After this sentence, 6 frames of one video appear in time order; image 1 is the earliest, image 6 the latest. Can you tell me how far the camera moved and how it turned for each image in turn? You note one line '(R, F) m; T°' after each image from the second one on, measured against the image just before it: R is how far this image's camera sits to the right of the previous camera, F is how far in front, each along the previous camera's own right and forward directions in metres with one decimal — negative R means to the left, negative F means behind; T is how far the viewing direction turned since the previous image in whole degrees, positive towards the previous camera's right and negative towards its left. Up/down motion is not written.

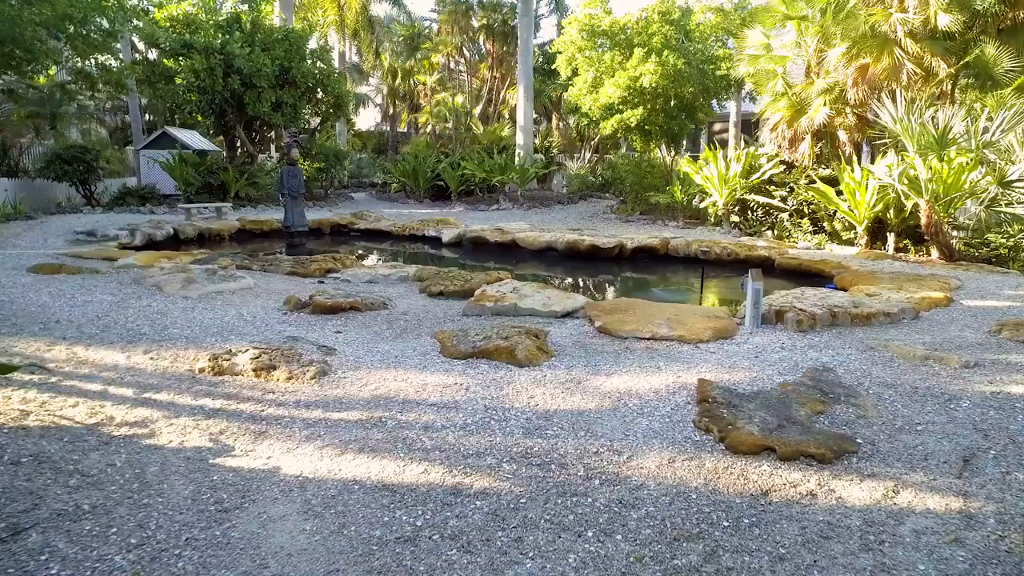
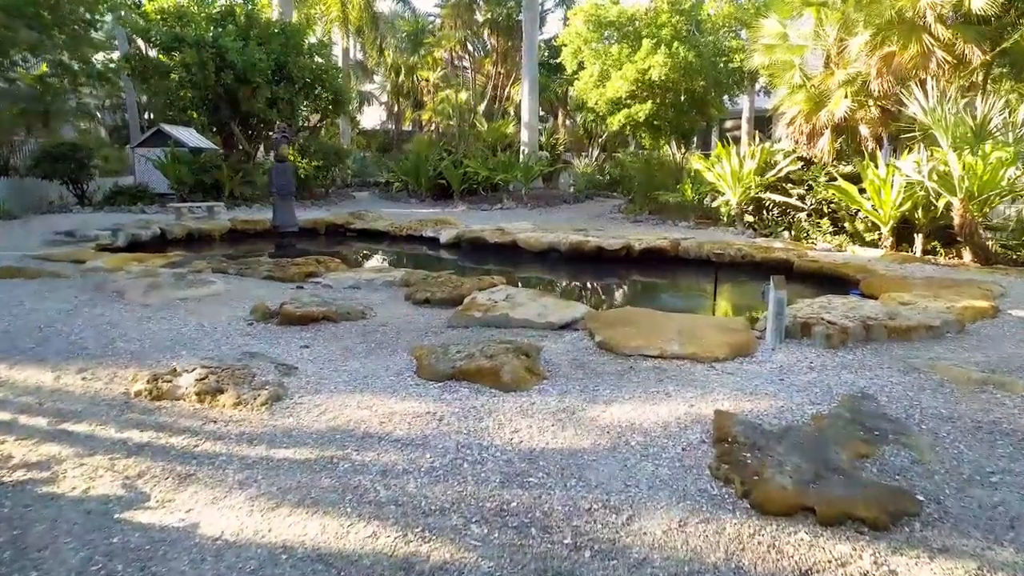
(+0.1, +0.5) m; -1°
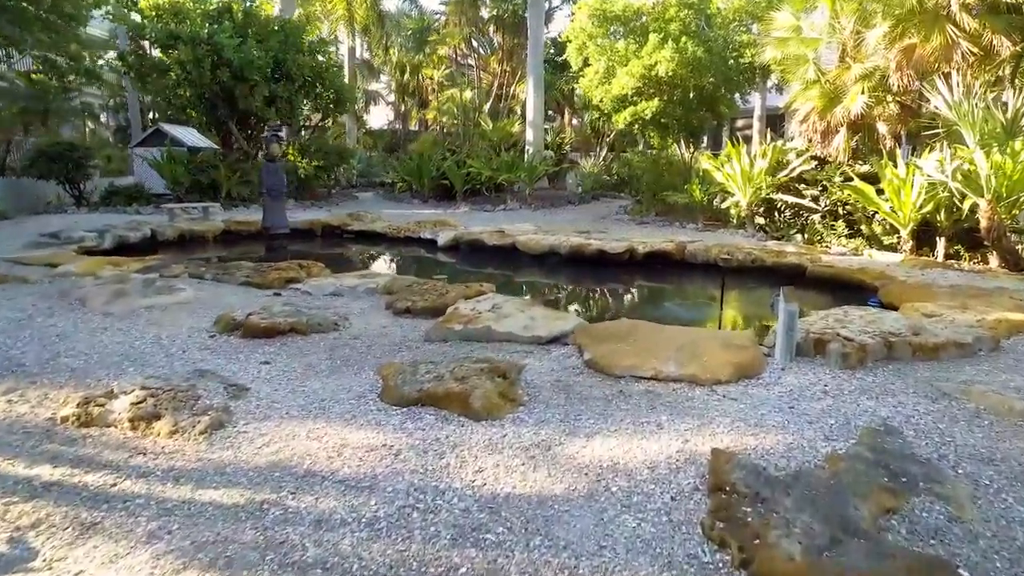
(+0.2, +0.4) m; -1°
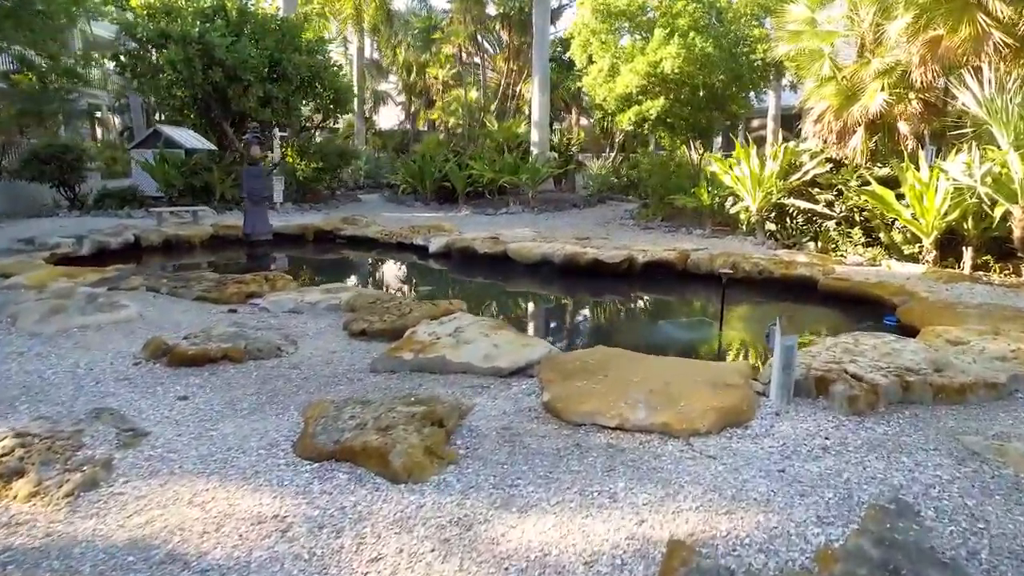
(+0.3, +0.5) m; -2°
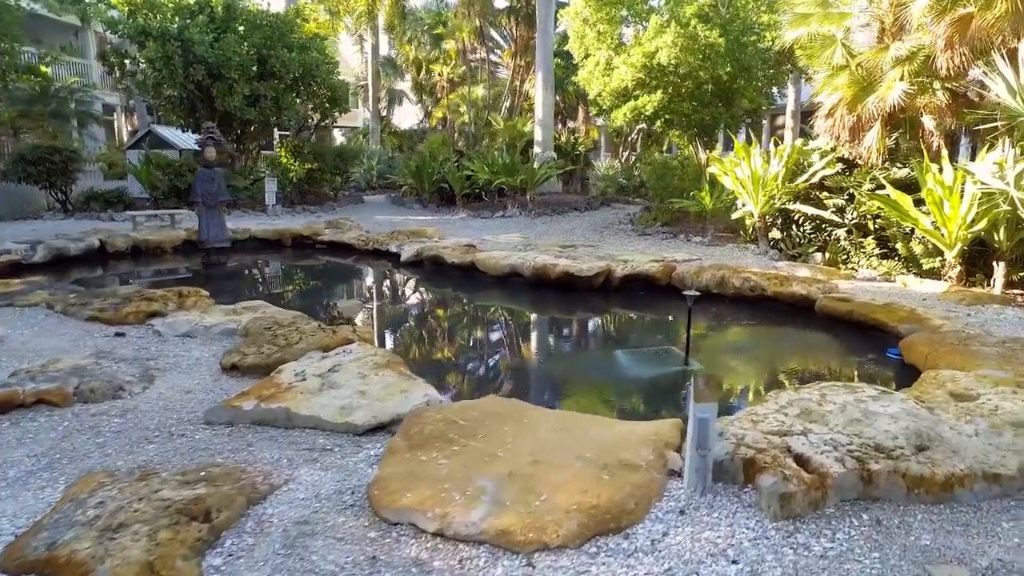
(+0.8, +0.8) m; -3°
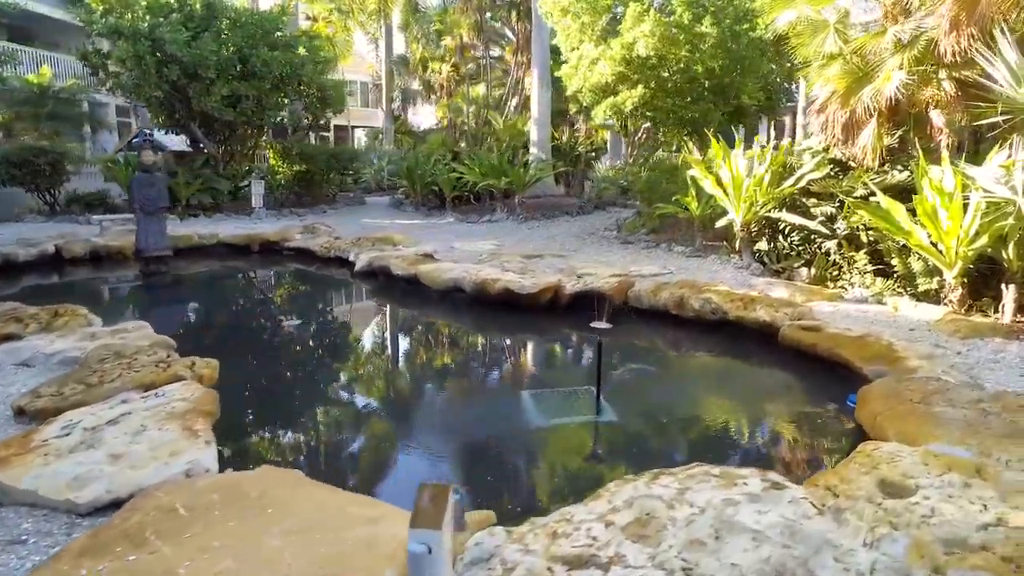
(+1.0, +0.7) m; -3°
